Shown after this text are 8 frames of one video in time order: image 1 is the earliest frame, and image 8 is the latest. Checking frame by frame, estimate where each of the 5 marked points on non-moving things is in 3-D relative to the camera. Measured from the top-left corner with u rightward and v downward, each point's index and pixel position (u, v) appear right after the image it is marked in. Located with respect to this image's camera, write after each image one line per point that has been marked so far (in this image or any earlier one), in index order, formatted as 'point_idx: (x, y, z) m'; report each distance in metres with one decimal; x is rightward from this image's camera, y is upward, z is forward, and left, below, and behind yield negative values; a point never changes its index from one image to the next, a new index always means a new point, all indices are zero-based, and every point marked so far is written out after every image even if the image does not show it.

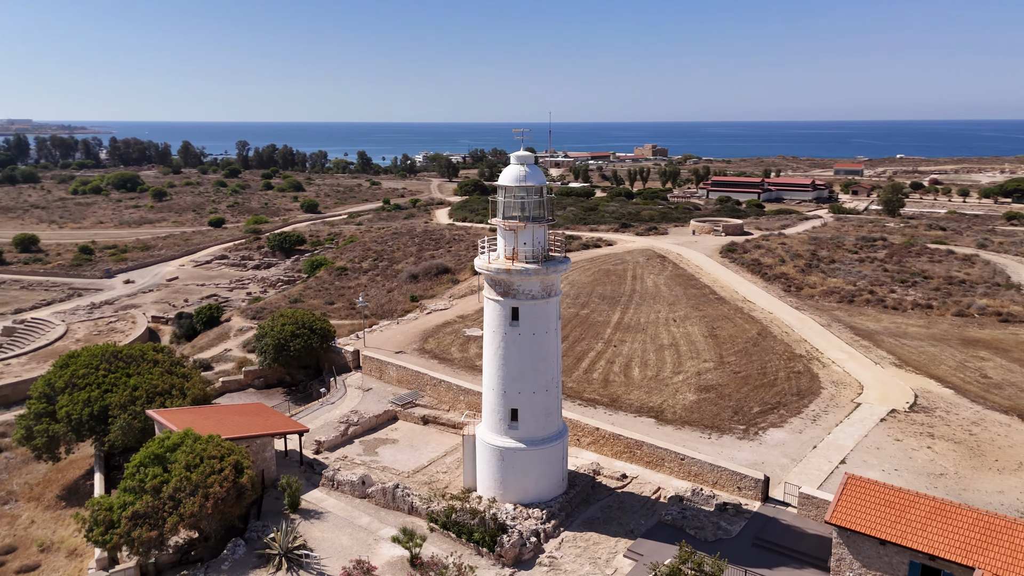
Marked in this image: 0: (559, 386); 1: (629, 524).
0: (+1.0, -2.2, +16.3) m
1: (+2.5, -5.2, +16.0) m
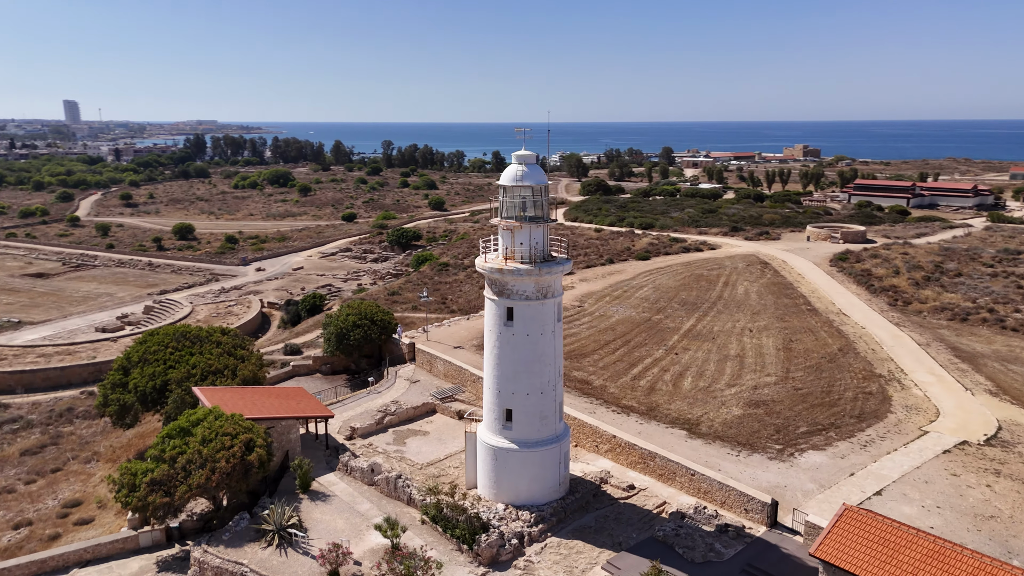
0: (+0.9, -2.2, +16.1) m
1: (+2.3, -5.3, +15.5) m
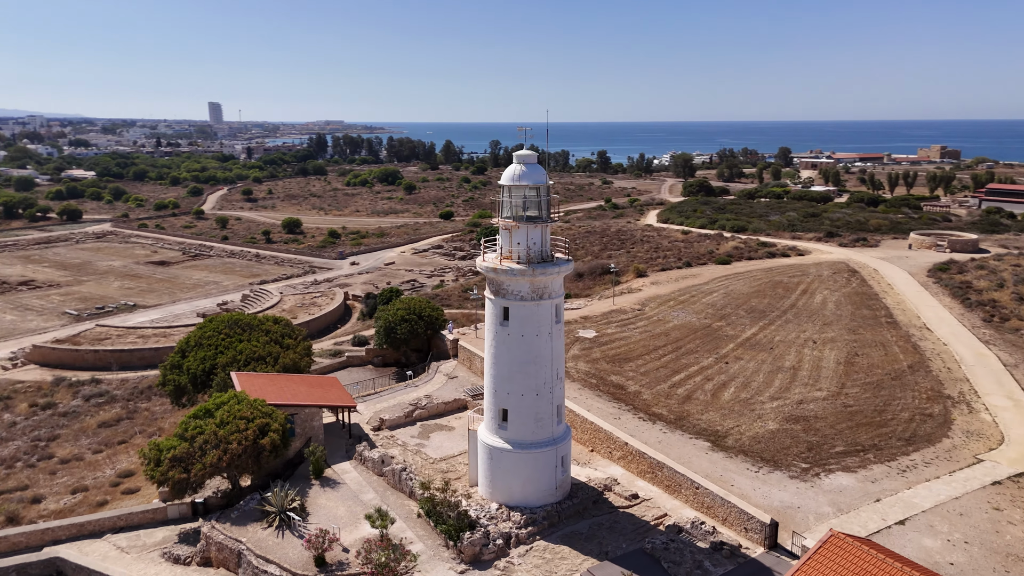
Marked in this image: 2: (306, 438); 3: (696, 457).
0: (+0.9, -2.2, +15.9) m
1: (+2.0, -5.3, +15.1) m
2: (-5.6, -4.1, +19.8) m
3: (+4.7, -4.4, +18.6) m
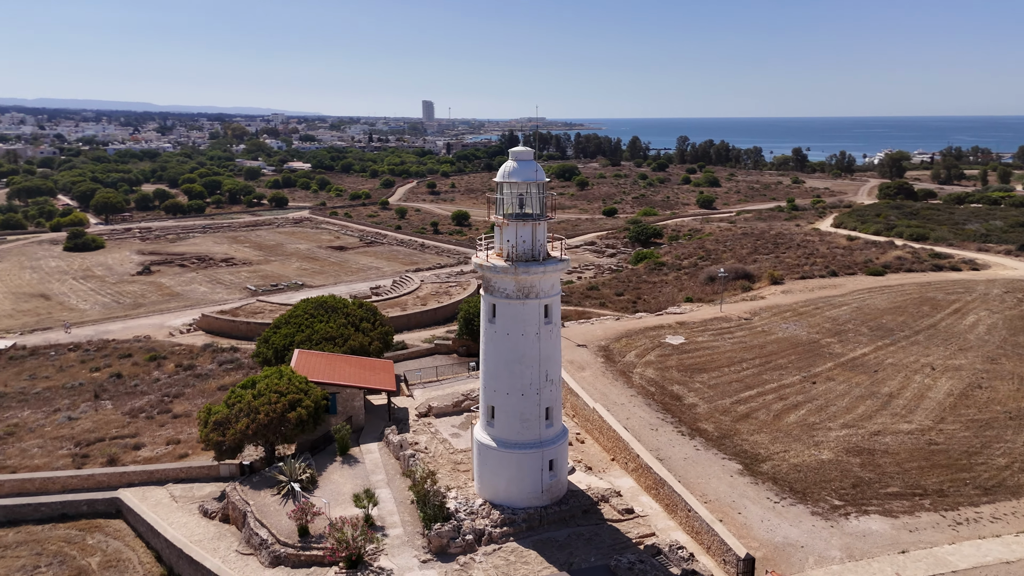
0: (+0.6, -2.2, +15.6) m
1: (+1.3, -5.4, +14.6) m
2: (-4.8, -3.7, +21.0) m
3: (+4.8, -4.6, +17.3) m
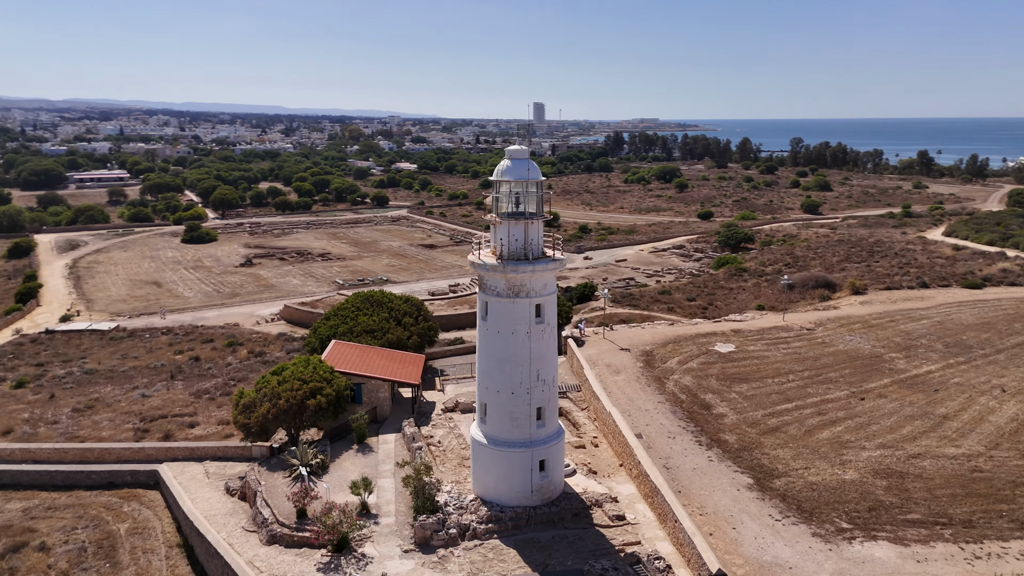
0: (+0.4, -2.2, +15.6) m
1: (+0.8, -5.4, +14.5) m
2: (-4.2, -3.6, +21.7) m
3: (+4.7, -4.7, +16.6) m
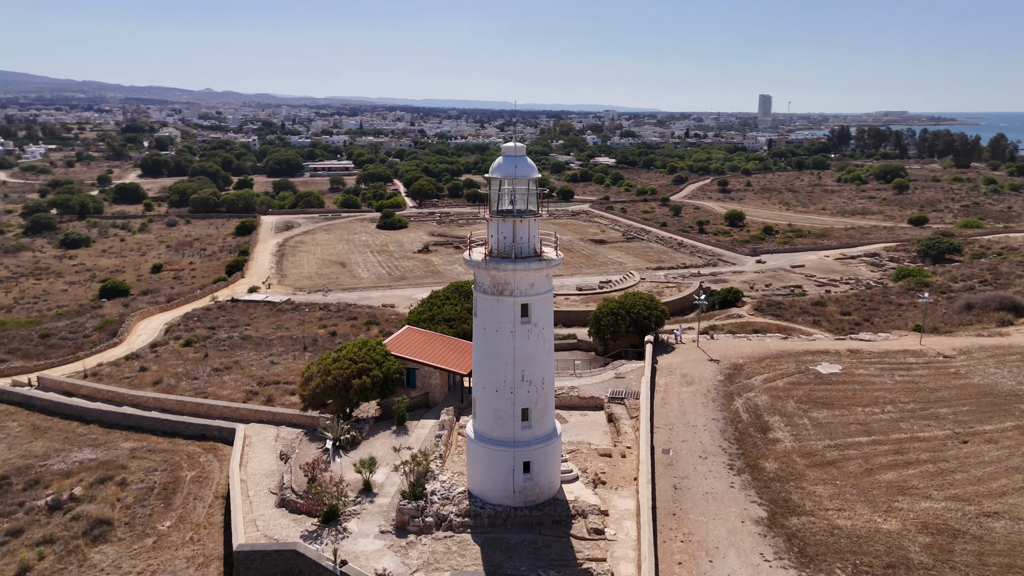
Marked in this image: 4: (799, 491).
0: (+0.1, -2.2, +15.4) m
1: (0.0, -5.4, +14.3) m
2: (-2.7, -3.3, +22.6) m
3: (+4.4, -4.9, +15.3) m
4: (+6.7, -4.7, +16.7) m
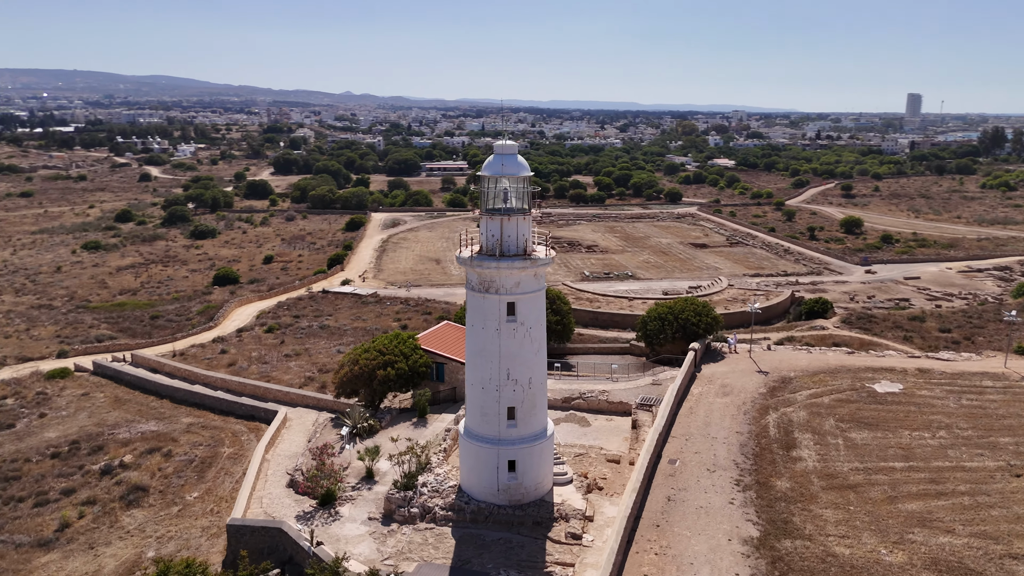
0: (-0.2, -2.2, +15.5) m
1: (-0.6, -5.3, +14.4) m
2: (-1.9, -3.2, +23.0) m
3: (+3.9, -5.1, +14.7) m
4: (+6.4, -4.9, +15.7) m
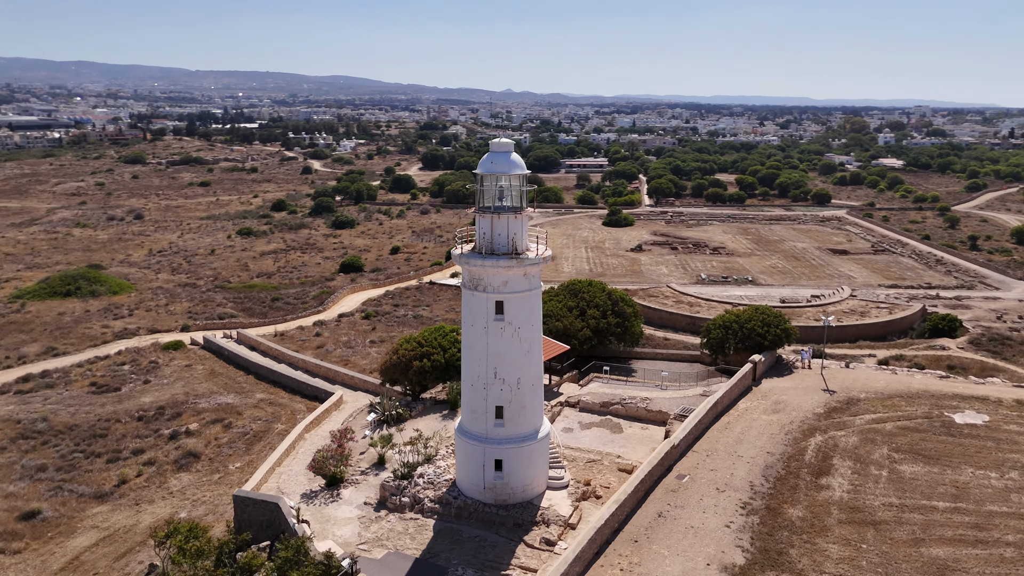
0: (-0.5, -2.1, +15.5) m
1: (-1.2, -5.3, +14.5) m
2: (-0.7, -3.0, +23.2) m
3: (+3.2, -5.2, +13.9) m
4: (+5.9, -5.2, +14.5) m
